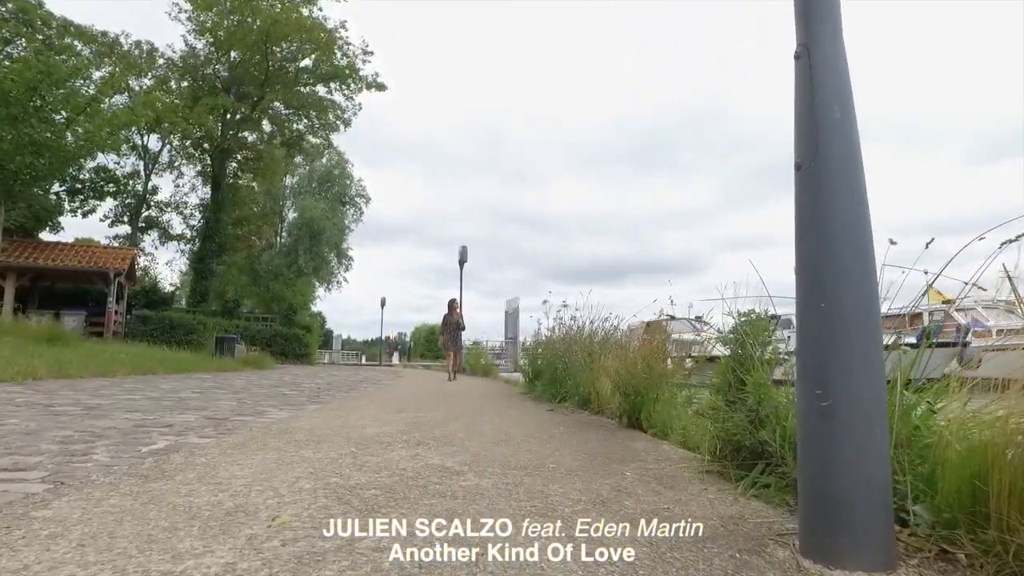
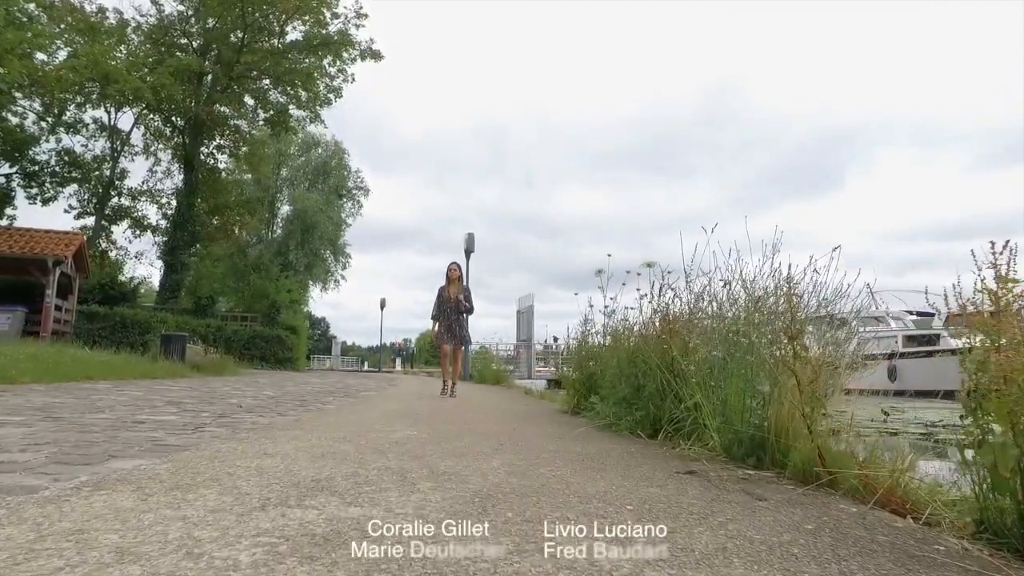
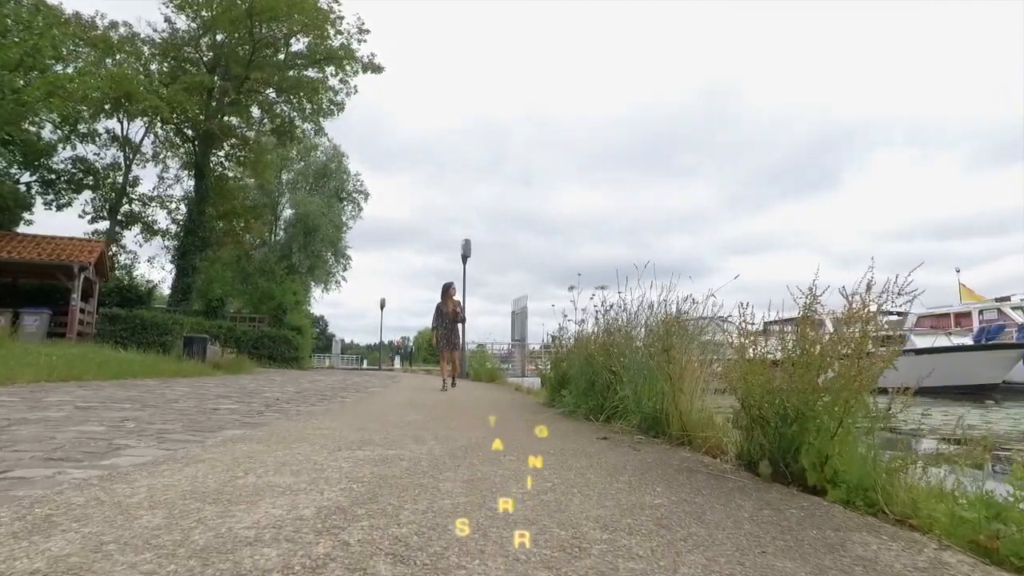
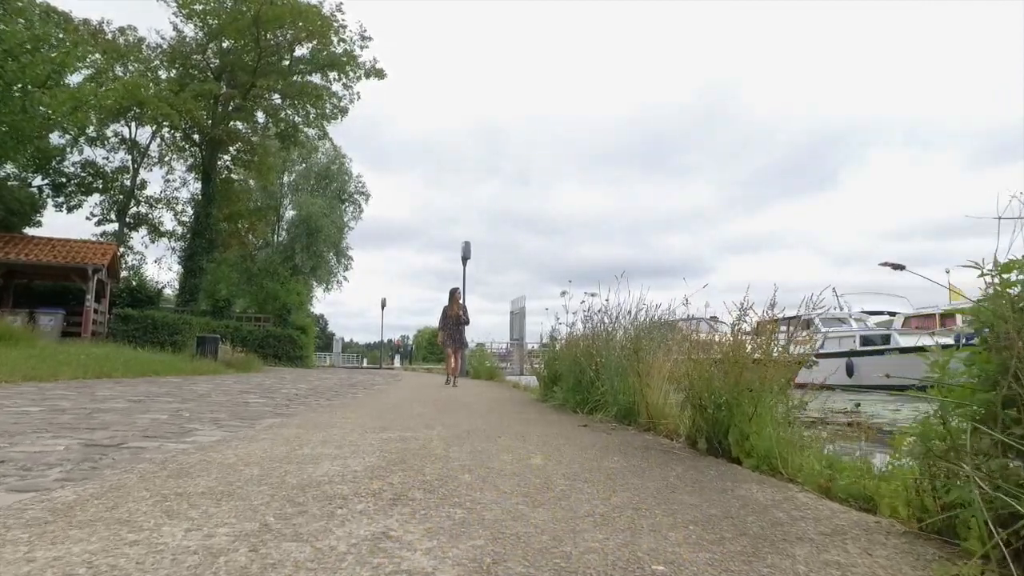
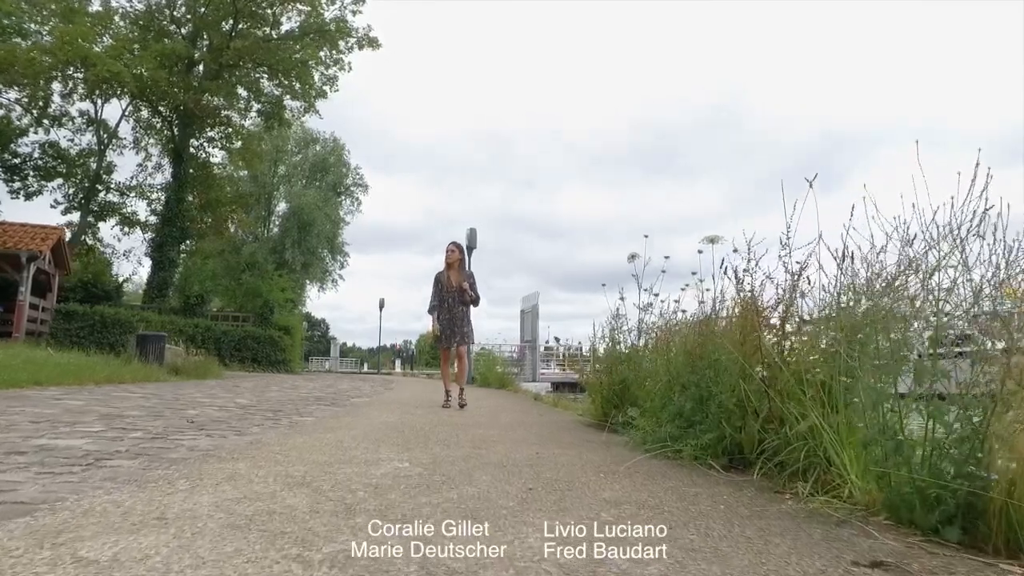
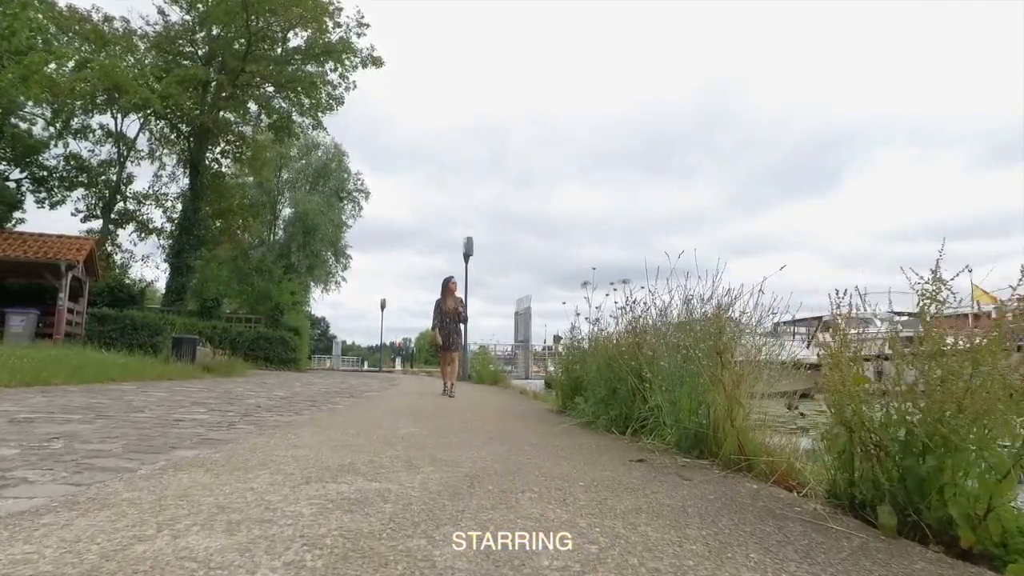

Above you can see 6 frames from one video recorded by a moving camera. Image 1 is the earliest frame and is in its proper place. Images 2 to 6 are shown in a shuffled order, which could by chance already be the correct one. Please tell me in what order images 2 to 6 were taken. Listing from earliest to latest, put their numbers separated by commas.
4, 3, 6, 2, 5
